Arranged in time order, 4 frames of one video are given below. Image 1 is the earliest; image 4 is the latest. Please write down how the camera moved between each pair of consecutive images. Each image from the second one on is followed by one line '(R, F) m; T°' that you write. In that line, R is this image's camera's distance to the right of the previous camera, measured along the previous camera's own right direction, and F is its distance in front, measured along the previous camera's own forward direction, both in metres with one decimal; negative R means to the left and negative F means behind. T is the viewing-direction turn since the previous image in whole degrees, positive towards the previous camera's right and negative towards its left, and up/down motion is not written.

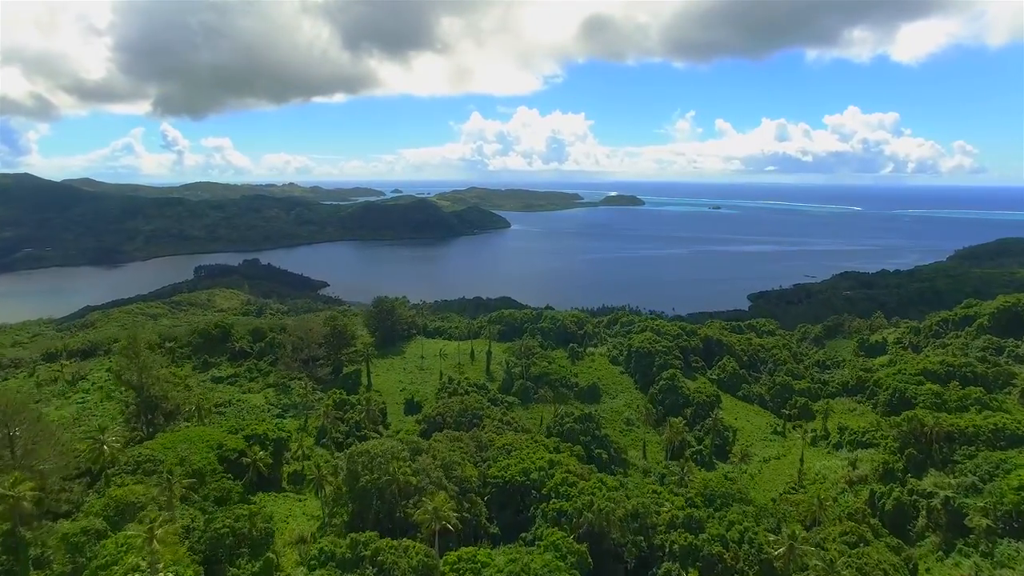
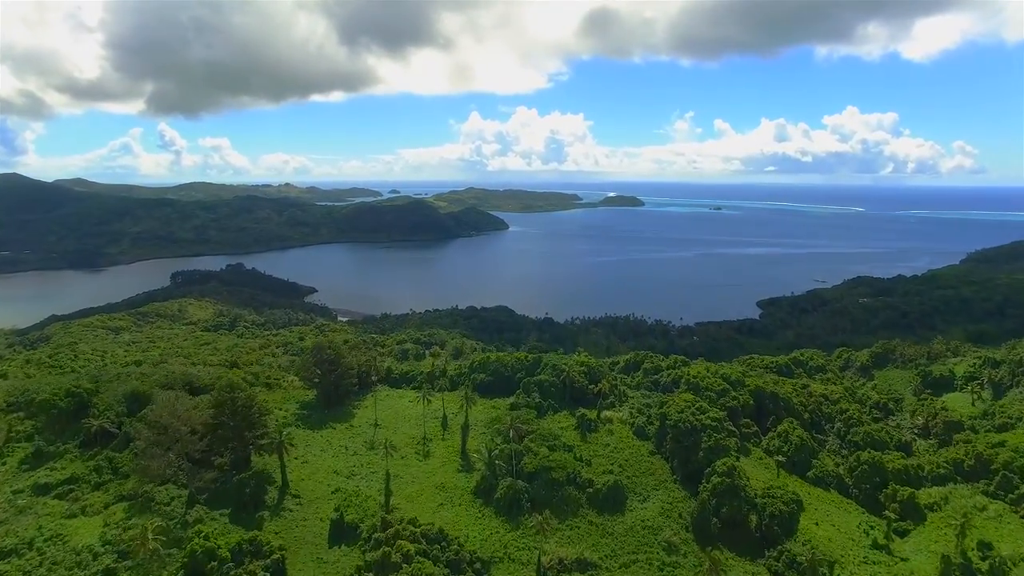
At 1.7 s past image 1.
(+0.4, +7.4) m; 0°
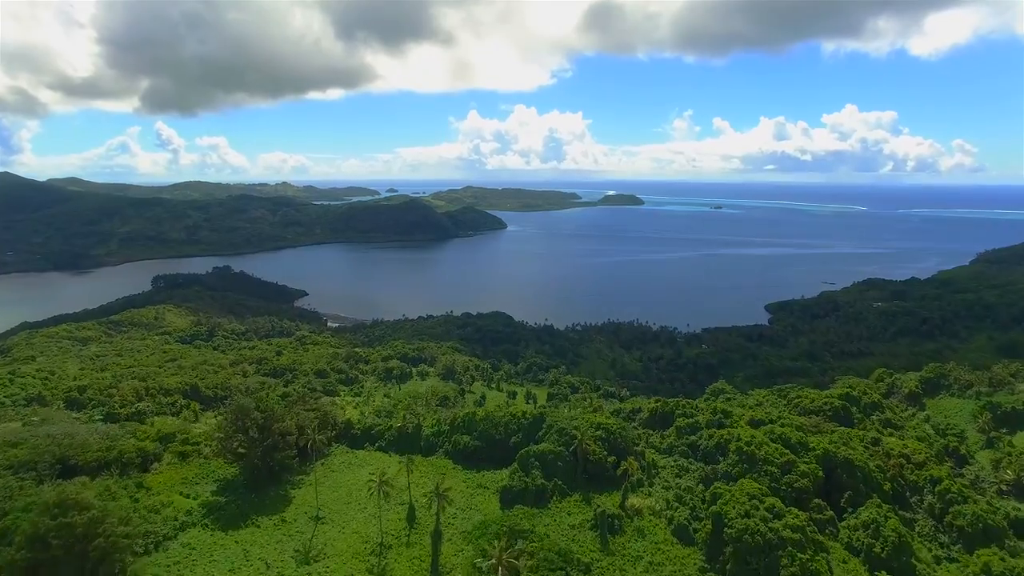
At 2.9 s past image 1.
(+0.2, +5.5) m; 0°
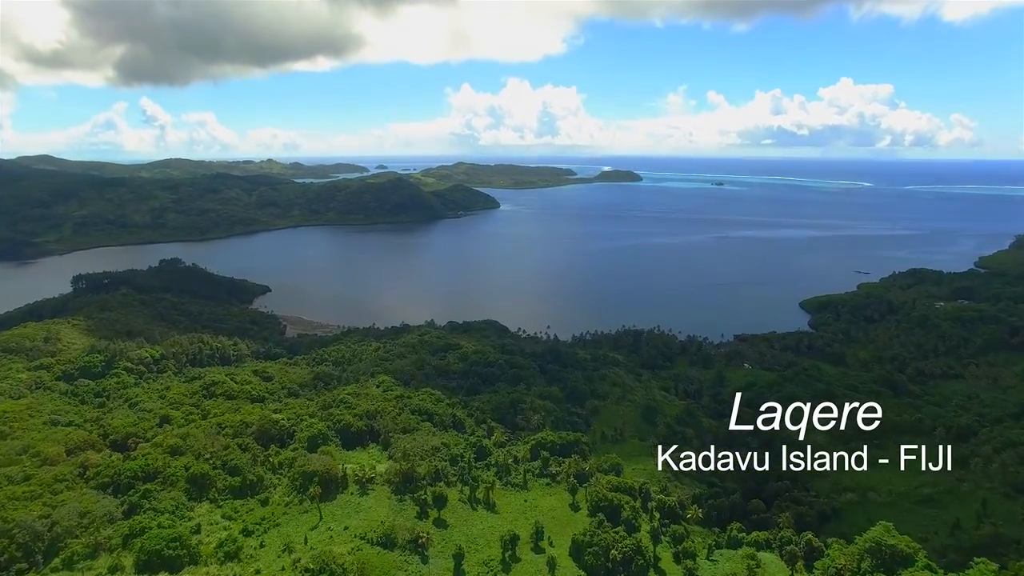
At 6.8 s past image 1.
(-0.1, +19.2) m; +1°
